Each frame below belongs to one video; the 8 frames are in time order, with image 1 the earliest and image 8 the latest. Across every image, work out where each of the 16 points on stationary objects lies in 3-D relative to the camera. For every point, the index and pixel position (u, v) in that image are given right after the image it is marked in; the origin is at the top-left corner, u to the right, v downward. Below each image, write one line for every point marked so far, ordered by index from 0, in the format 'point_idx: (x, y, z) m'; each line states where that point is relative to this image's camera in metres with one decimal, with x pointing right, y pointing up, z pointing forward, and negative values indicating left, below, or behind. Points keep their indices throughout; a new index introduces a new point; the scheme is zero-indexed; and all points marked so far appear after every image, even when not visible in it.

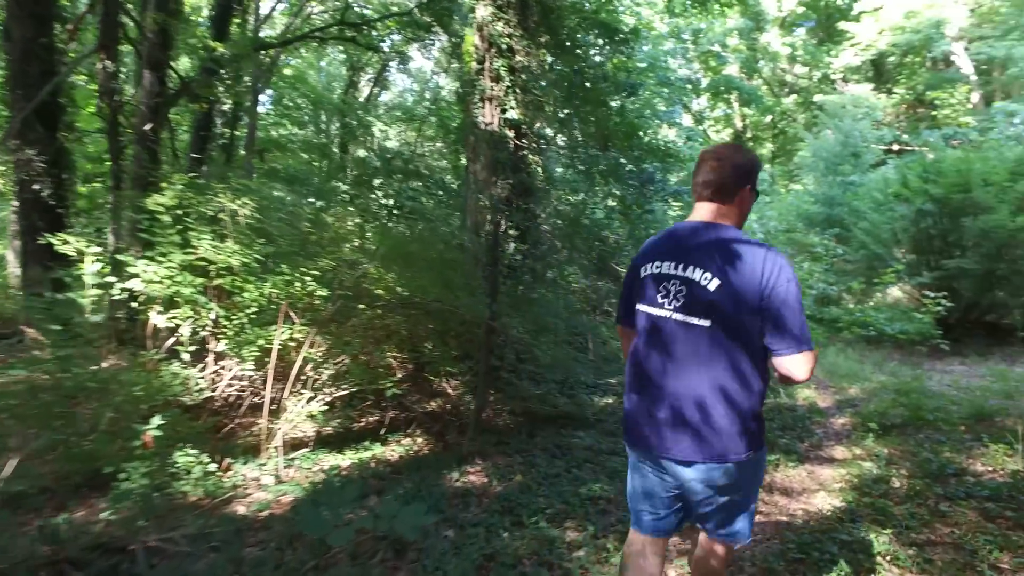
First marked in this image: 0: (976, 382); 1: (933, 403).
0: (+6.2, -1.3, +8.7) m
1: (+4.4, -1.2, +6.8) m
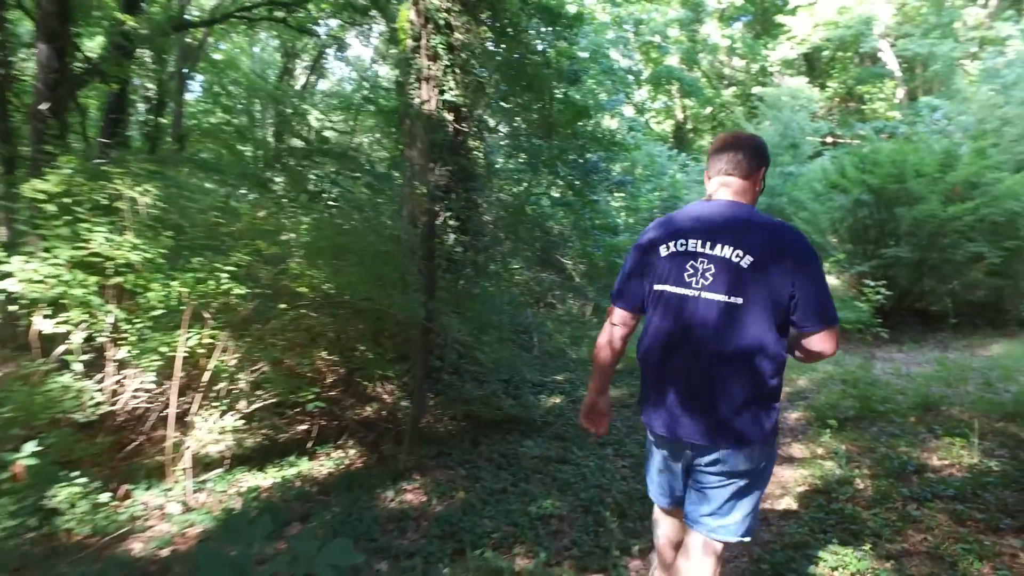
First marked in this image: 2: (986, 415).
0: (+5.4, -1.1, +8.8) m
1: (+3.8, -1.1, +6.8) m
2: (+4.3, -1.2, +6.0) m
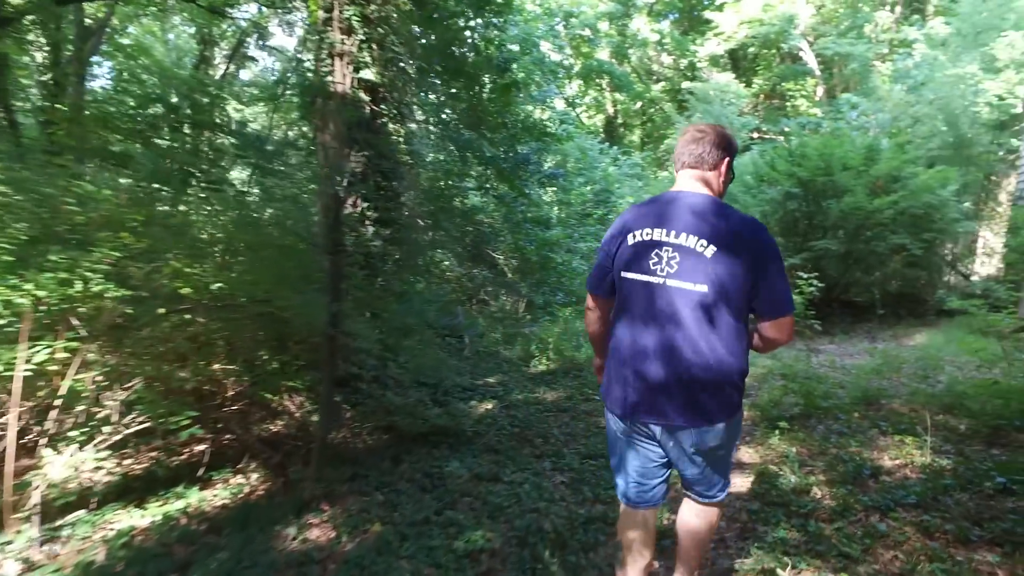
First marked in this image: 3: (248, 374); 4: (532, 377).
0: (+4.5, -1.0, +8.8) m
1: (+3.1, -1.0, +6.6) m
2: (+3.7, -1.1, +5.9) m
3: (-1.9, -0.6, +4.7) m
4: (+0.2, -1.0, +7.7) m
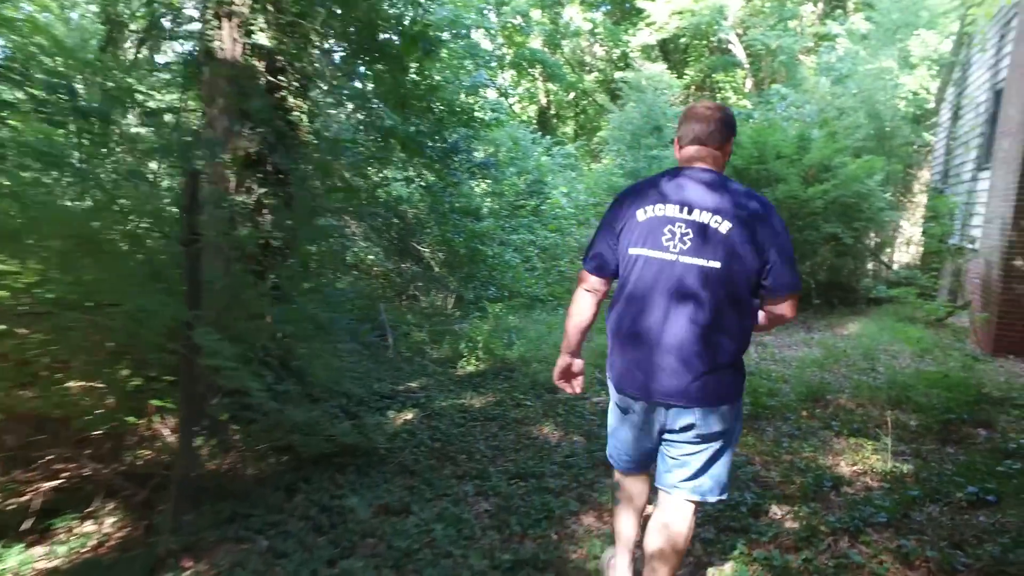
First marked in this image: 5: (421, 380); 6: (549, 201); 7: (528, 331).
0: (+3.6, -0.9, +8.6) m
1: (+2.4, -0.9, +6.3) m
2: (+3.1, -1.0, +5.6) m
3: (-2.4, -0.6, +3.9) m
4: (-0.6, -1.0, +7.0) m
5: (-1.0, -1.0, +7.1) m
6: (+0.8, +2.0, +15.0) m
7: (+0.2, -0.7, +10.0) m
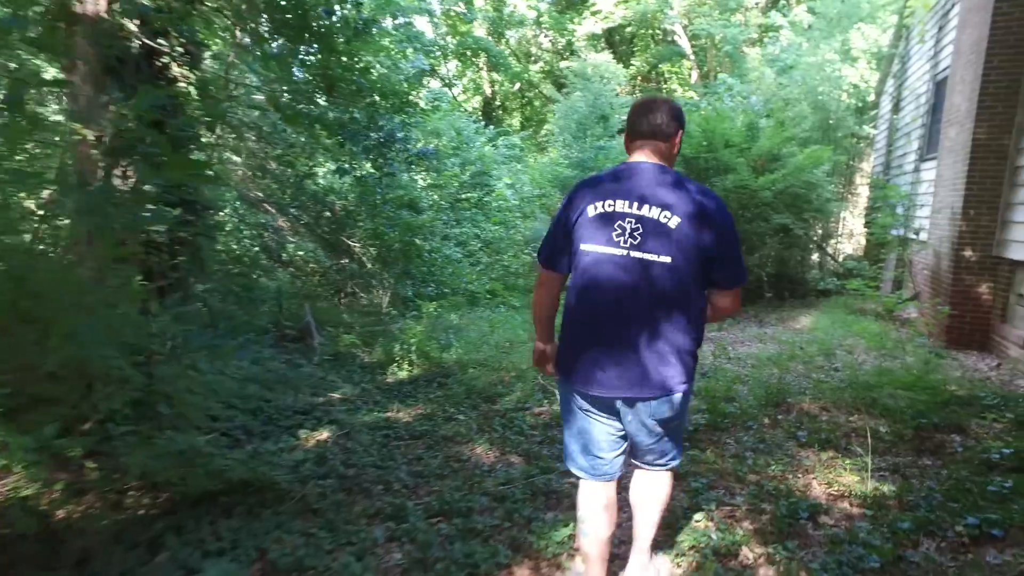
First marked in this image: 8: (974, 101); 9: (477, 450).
0: (+2.8, -0.8, +8.2) m
1: (+1.9, -0.9, +5.8) m
2: (+2.5, -0.9, +5.2) m
3: (-2.8, -0.7, +3.1) m
4: (-1.2, -1.0, +6.3) m
5: (-1.6, -1.0, +6.3) m
6: (-0.4, +2.1, +14.3) m
7: (-0.6, -0.6, +9.4) m
8: (+5.6, +2.3, +8.0) m
9: (-0.2, -1.1, +4.4) m
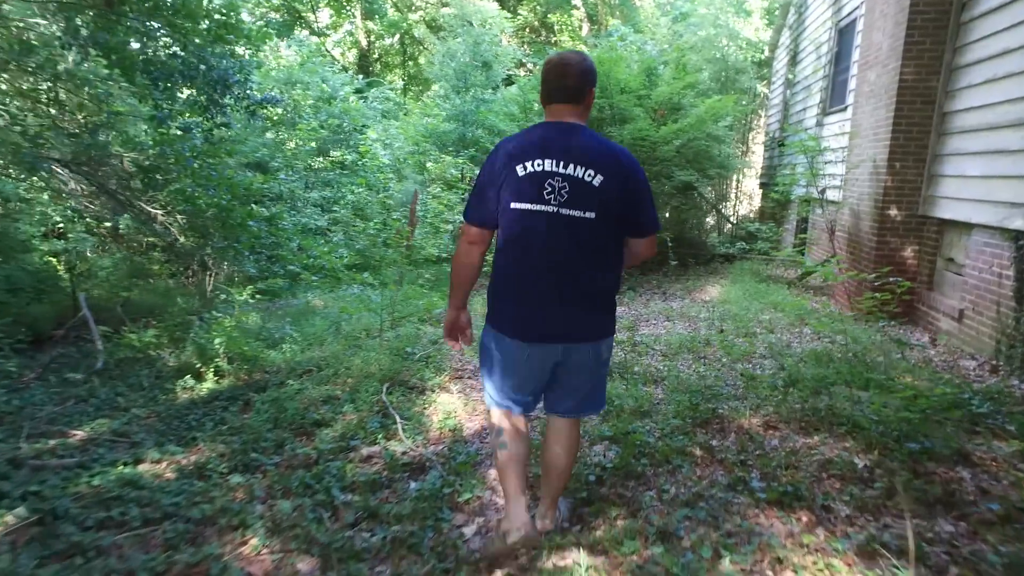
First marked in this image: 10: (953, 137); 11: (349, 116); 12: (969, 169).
0: (+1.4, -0.5, +6.8) m
1: (+0.8, -0.7, +4.3) m
2: (+1.6, -0.8, +3.8) m
3: (-3.4, -0.7, +0.9) m
4: (-2.3, -0.9, +4.4) m
5: (-2.7, -0.9, +4.3) m
6: (-2.9, +2.6, +12.2) m
7: (-2.2, -0.3, +7.4) m
8: (+4.1, +2.7, +6.9) m
9: (-1.1, -1.0, +2.6) m
10: (+4.4, +1.5, +6.5) m
11: (-3.4, +3.6, +13.6) m
12: (+4.3, +1.1, +6.2) m
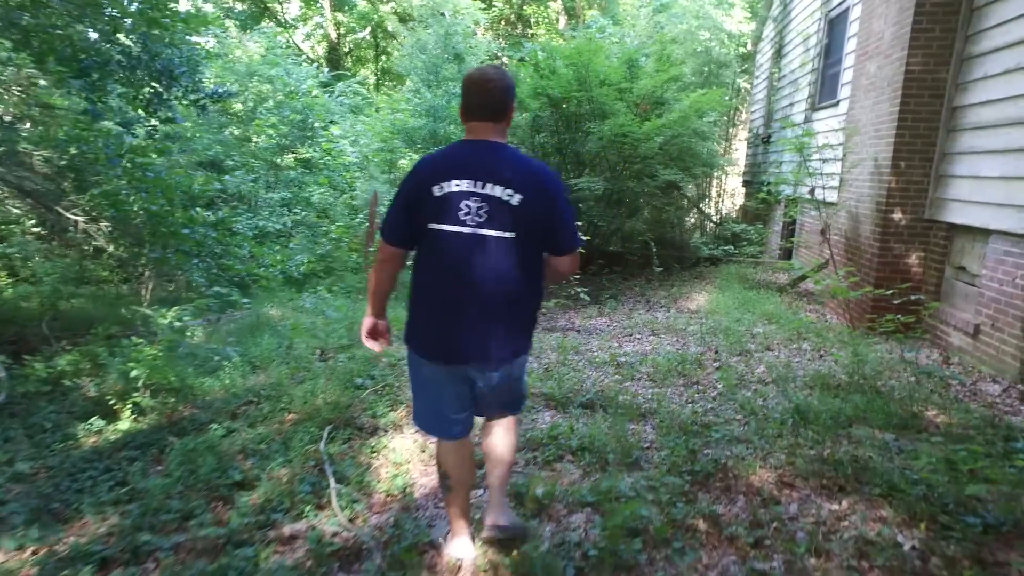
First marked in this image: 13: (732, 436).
0: (+1.1, -0.6, +6.2) m
1: (+0.6, -0.8, +3.6) m
2: (+1.4, -0.9, +3.1) m
3: (-3.5, -0.9, +0.1) m
4: (-2.5, -1.0, +3.6) m
5: (-2.9, -1.0, +3.5) m
6: (-3.3, +2.5, +11.4) m
7: (-2.5, -0.5, +6.7) m
8: (+3.8, +2.6, +6.3) m
9: (-1.2, -1.2, +1.9) m
10: (+4.1, +1.4, +5.9) m
11: (-3.9, +3.4, +12.8) m
12: (+4.0, +1.0, +5.6) m
13: (+1.3, -0.8, +3.7) m
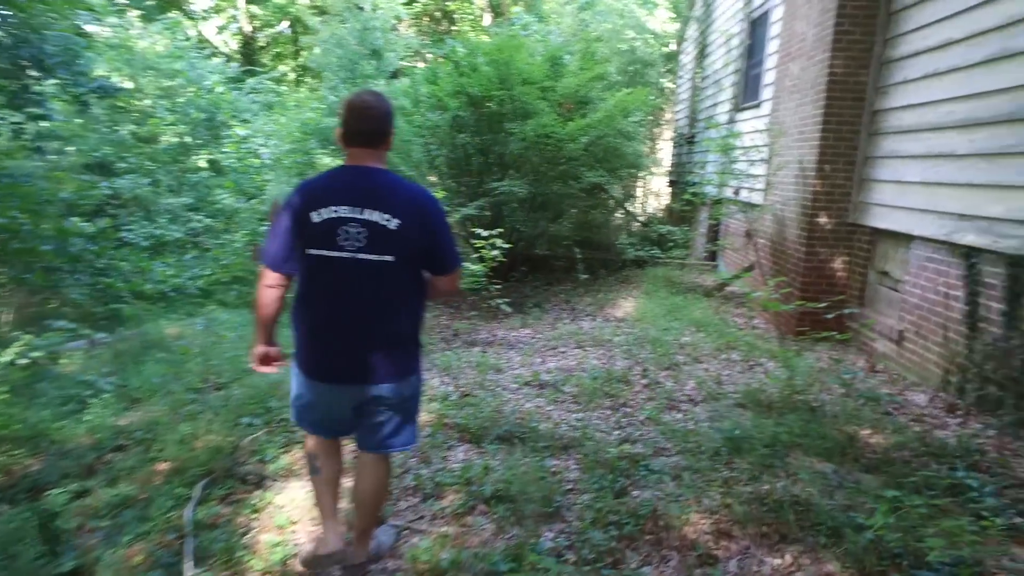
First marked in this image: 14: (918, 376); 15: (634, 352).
0: (+0.4, -0.7, +5.8) m
1: (+0.1, -1.0, +3.2) m
2: (+1.0, -1.0, +2.8) m
3: (-3.6, -1.2, -0.7) m
4: (-2.9, -1.2, +2.9) m
5: (-3.3, -1.2, +2.7) m
6: (-4.6, +2.3, +10.6) m
7: (-3.3, -0.7, +5.9) m
8: (+3.0, +2.5, +6.2) m
9: (-1.5, -1.4, +1.3) m
10: (+3.3, +1.3, +5.9) m
11: (-5.4, +3.2, +11.8) m
12: (+3.3, +1.0, +5.5) m
13: (+0.8, -0.9, +3.4) m
14: (+3.2, -0.7, +5.2) m
15: (+1.1, -0.6, +6.0) m
